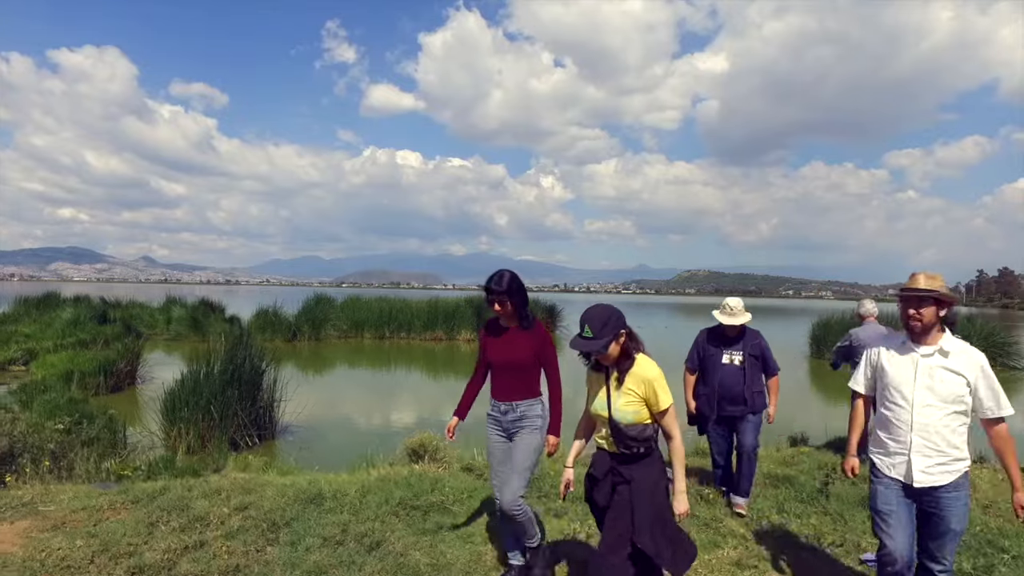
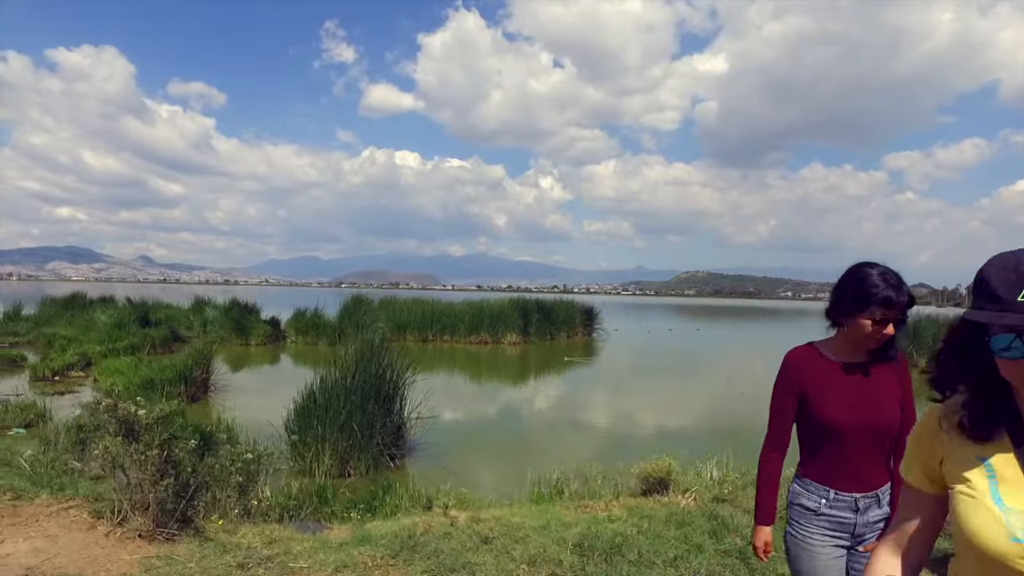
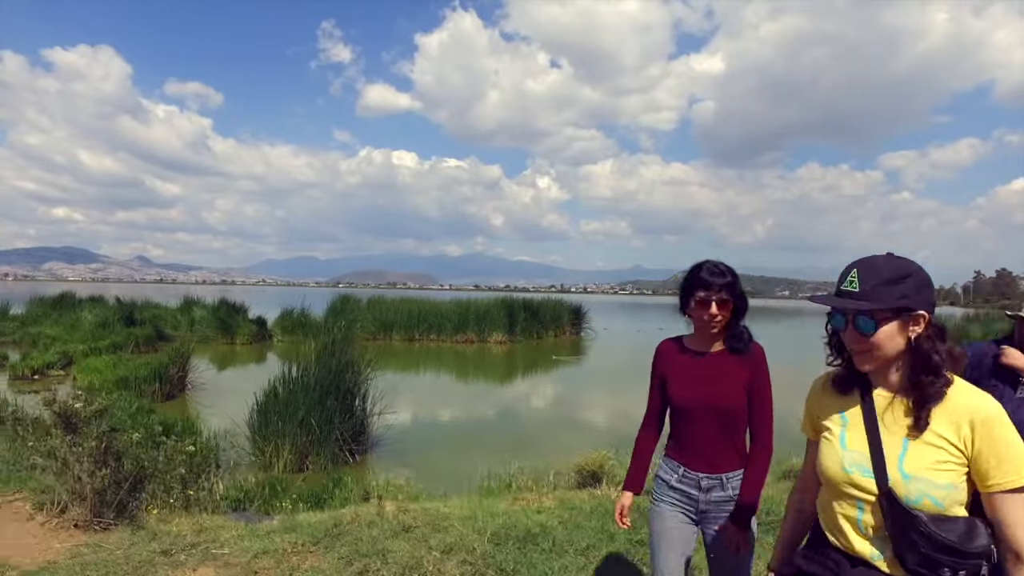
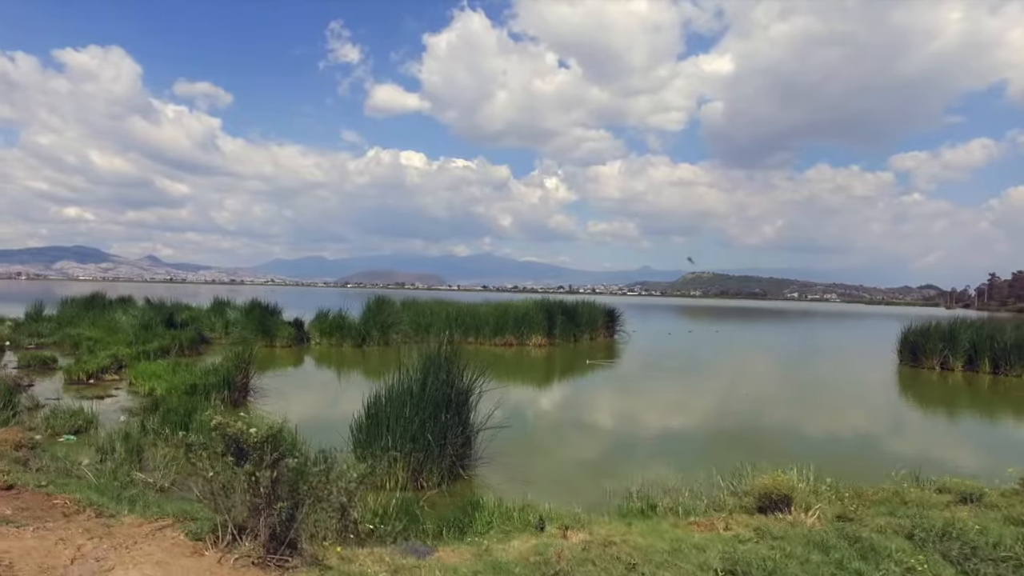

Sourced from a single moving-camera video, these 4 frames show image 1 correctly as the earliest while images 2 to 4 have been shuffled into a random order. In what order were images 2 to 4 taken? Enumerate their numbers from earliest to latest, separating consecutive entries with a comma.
3, 2, 4
